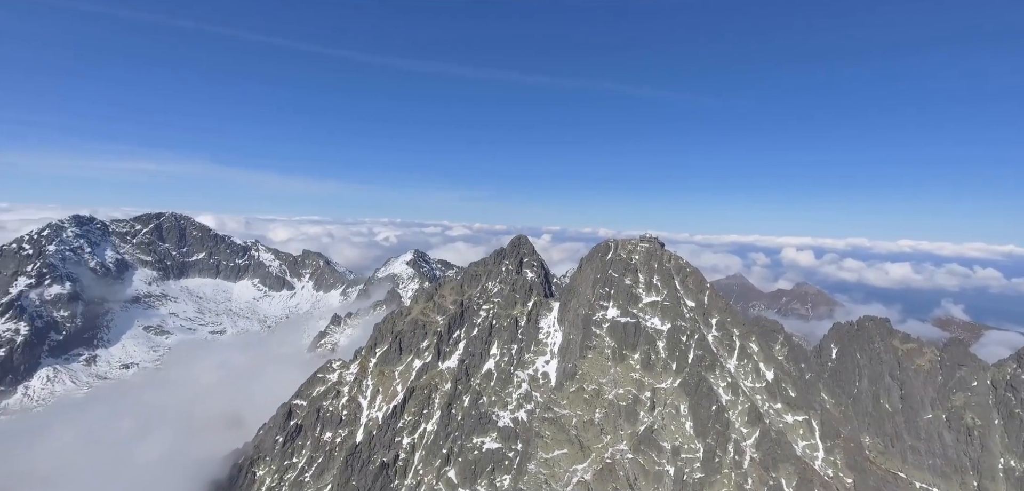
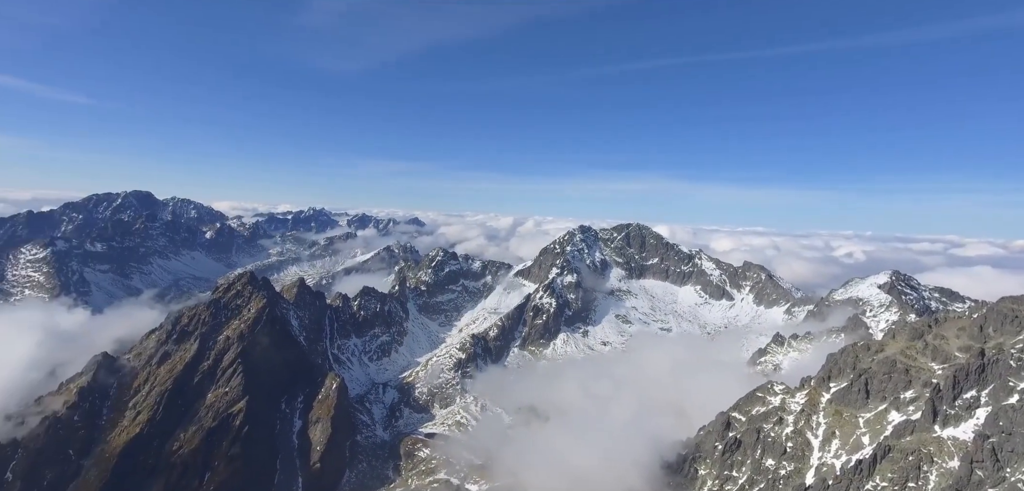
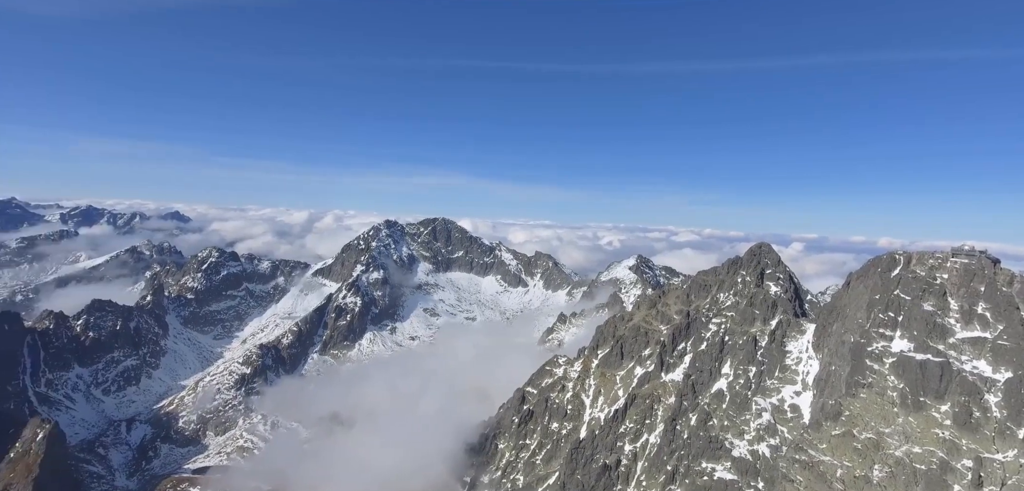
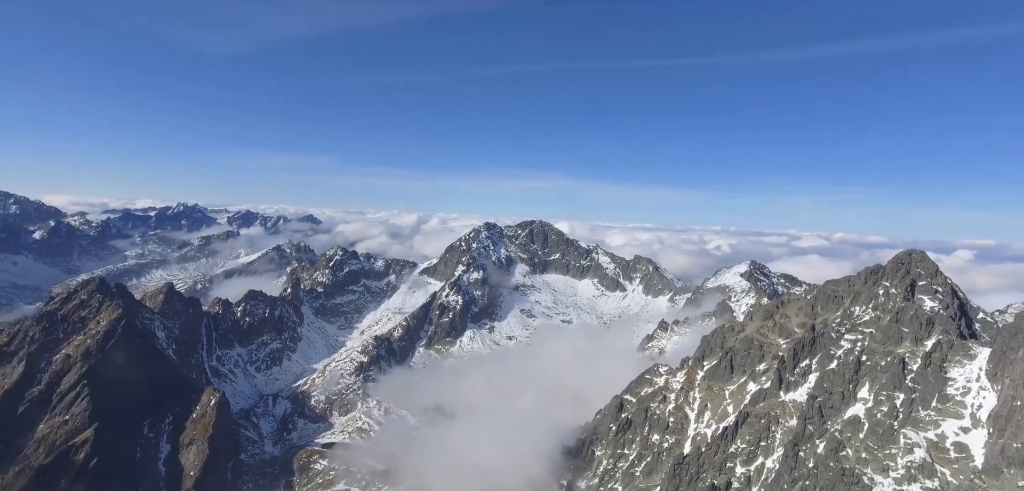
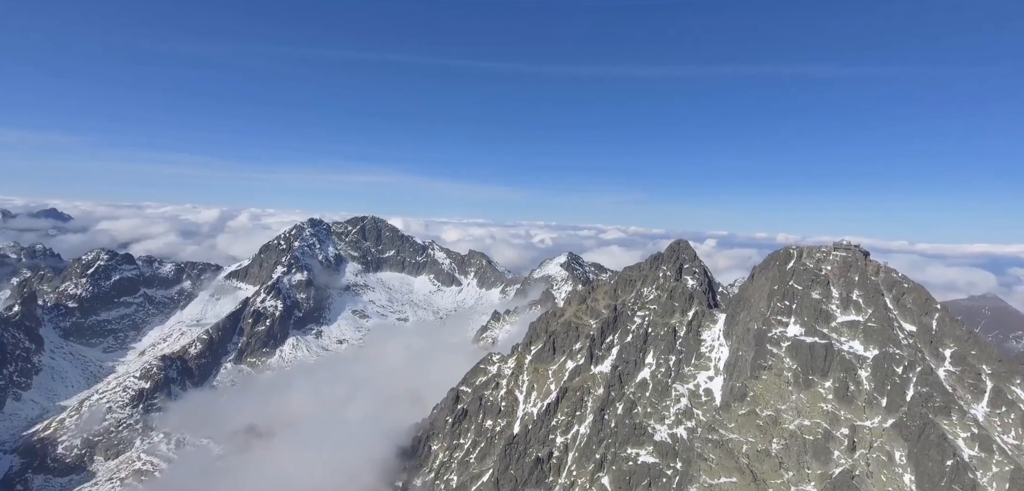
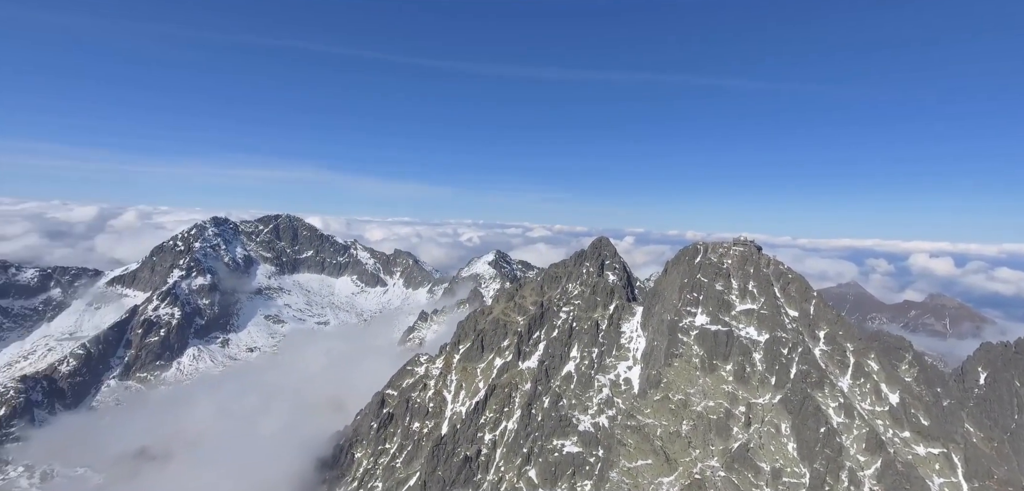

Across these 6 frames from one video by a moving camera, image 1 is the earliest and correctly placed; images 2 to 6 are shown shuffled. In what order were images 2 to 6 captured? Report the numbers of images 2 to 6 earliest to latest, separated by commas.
6, 5, 3, 4, 2
